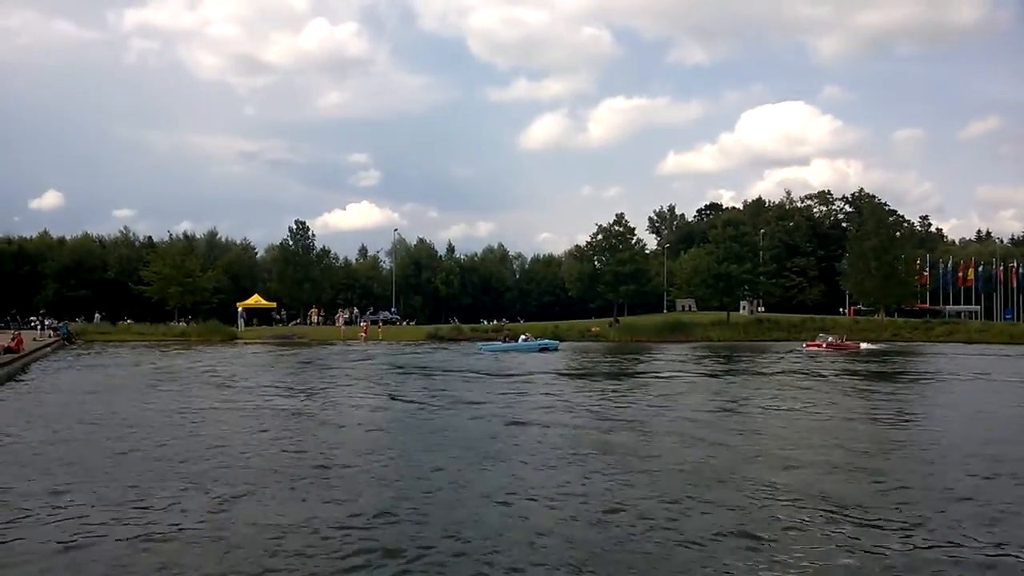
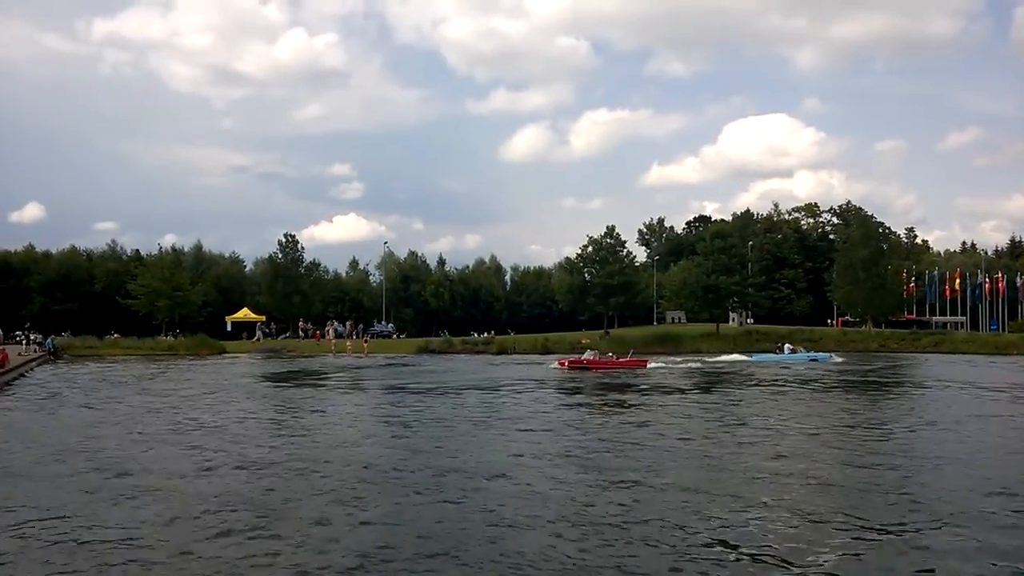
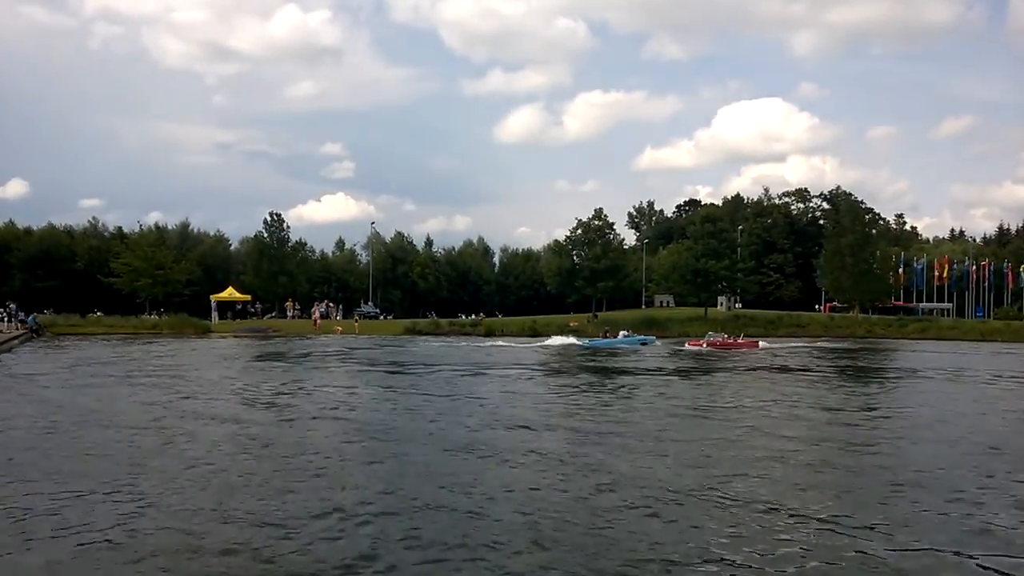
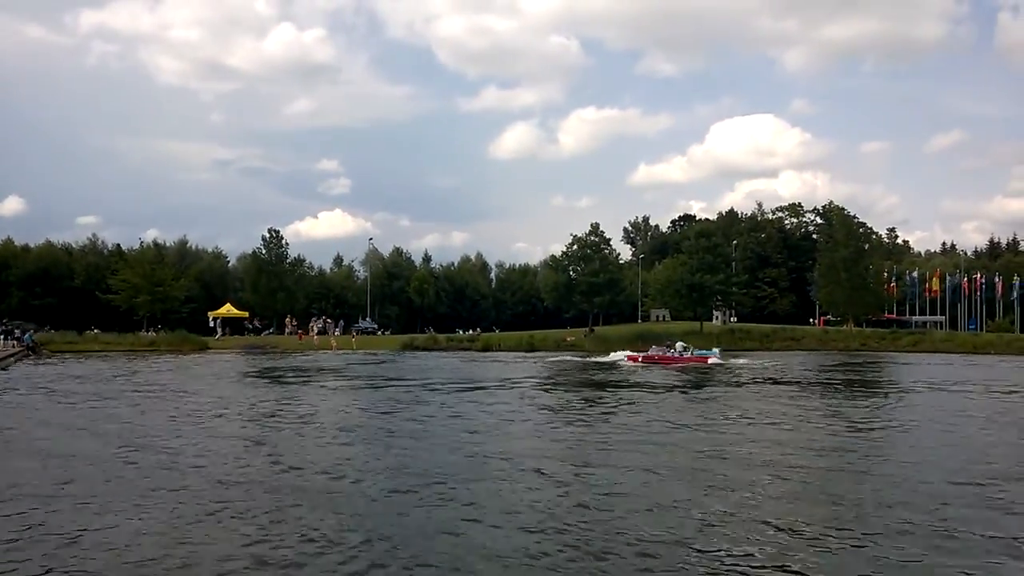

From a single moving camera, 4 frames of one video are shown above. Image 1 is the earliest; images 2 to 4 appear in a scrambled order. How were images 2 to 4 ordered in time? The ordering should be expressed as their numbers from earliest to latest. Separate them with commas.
3, 4, 2
